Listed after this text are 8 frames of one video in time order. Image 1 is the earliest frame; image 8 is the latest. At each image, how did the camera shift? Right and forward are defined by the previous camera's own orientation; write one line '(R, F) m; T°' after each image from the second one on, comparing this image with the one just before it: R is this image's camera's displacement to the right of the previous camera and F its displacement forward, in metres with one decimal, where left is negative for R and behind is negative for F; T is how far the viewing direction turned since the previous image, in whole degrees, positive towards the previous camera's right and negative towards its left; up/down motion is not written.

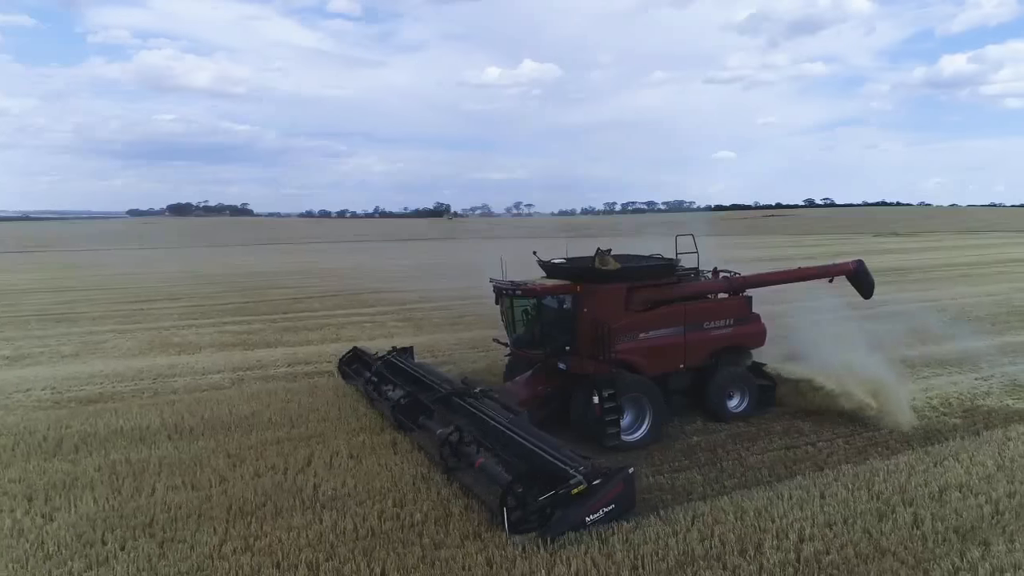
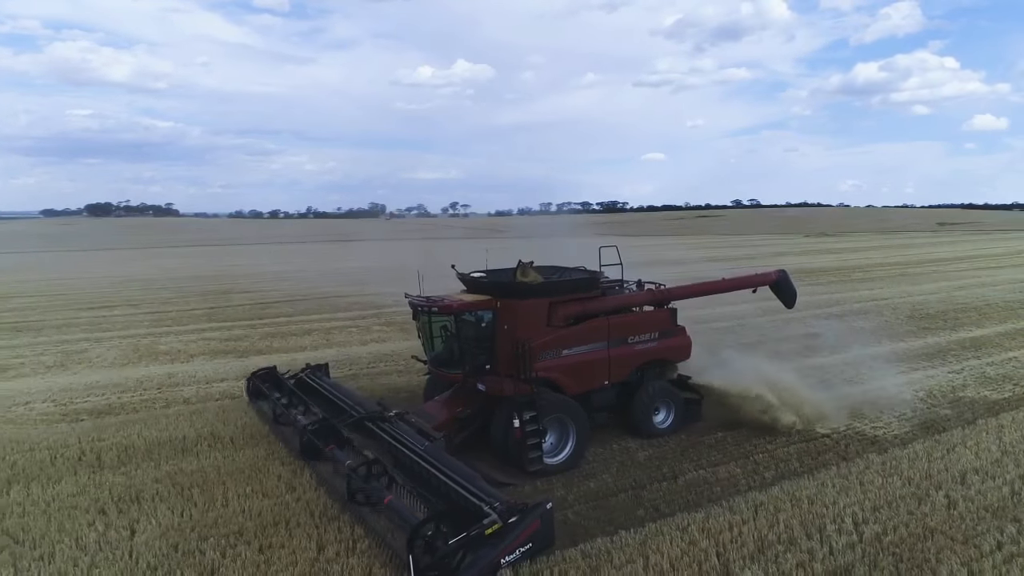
(-1.1, -0.2) m; +5°
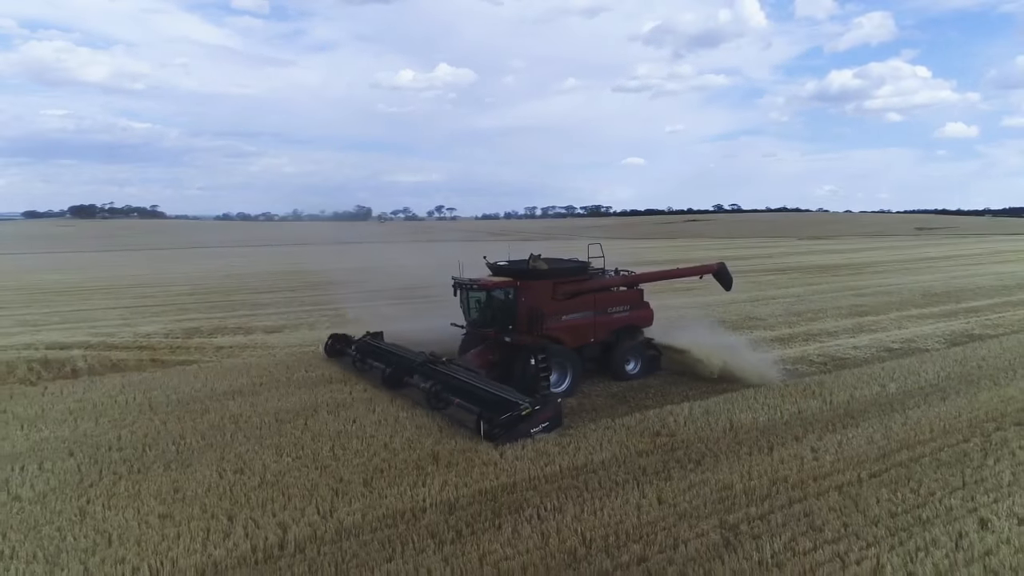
(-0.2, -1.4) m; +2°
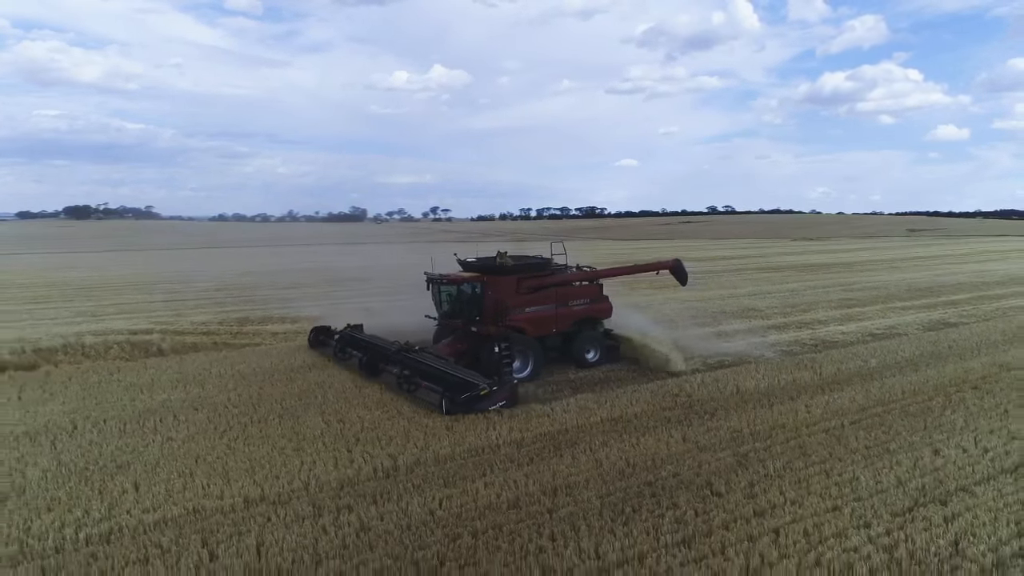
(-0.5, -1.3) m; 0°
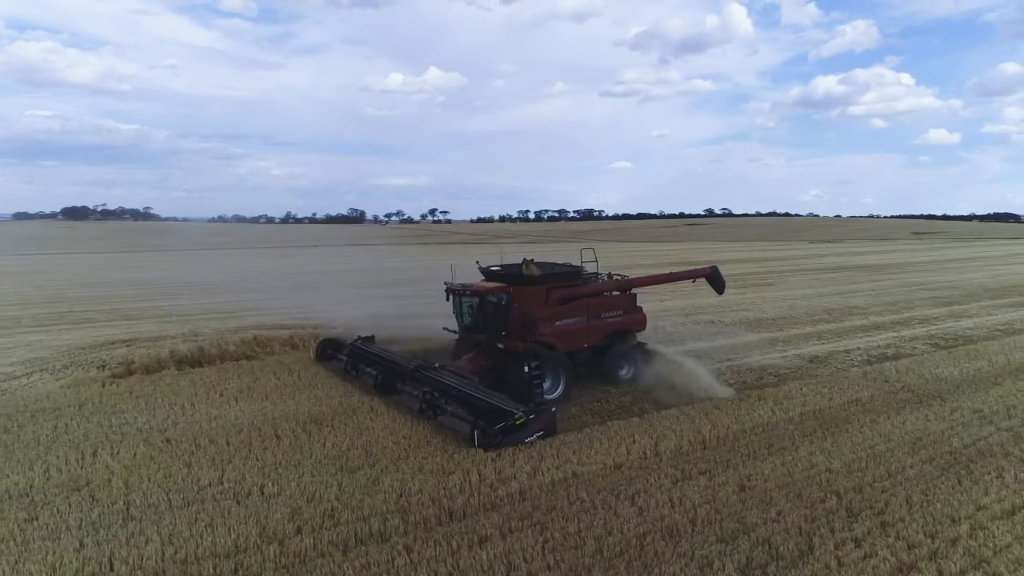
(-0.2, +0.9) m; 0°
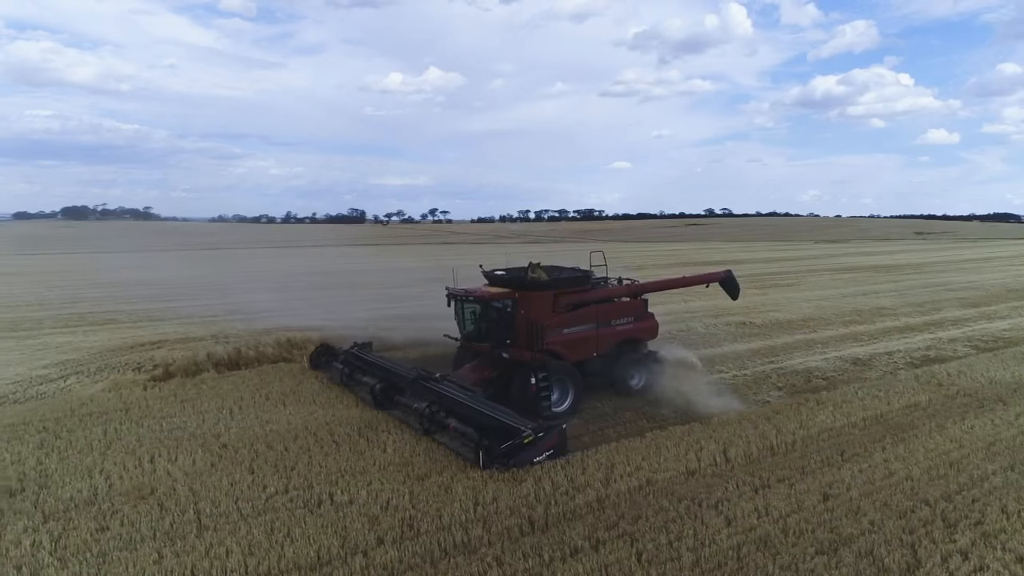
(-0.7, +0.2) m; 0°
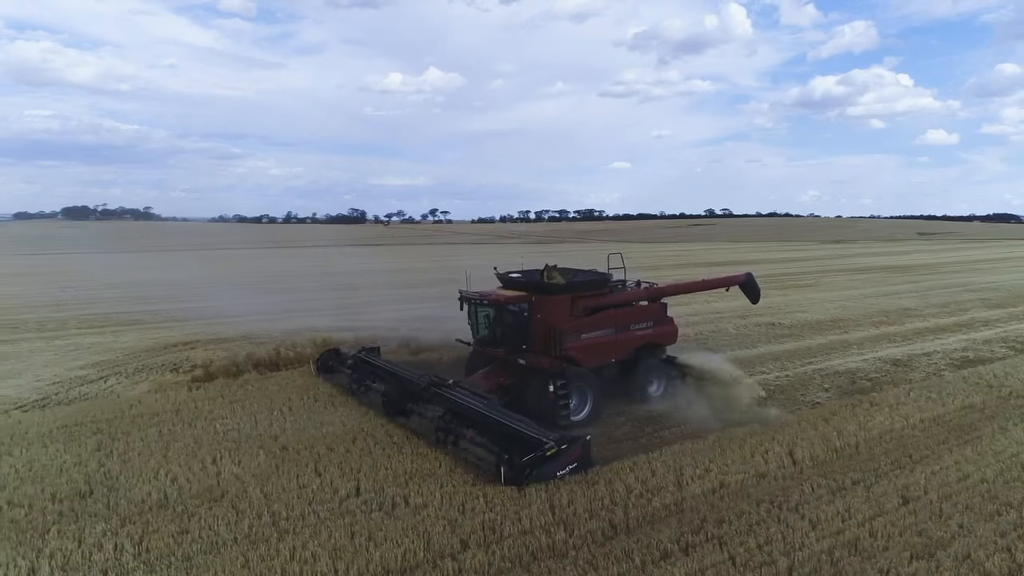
(-0.7, +0.1) m; 0°
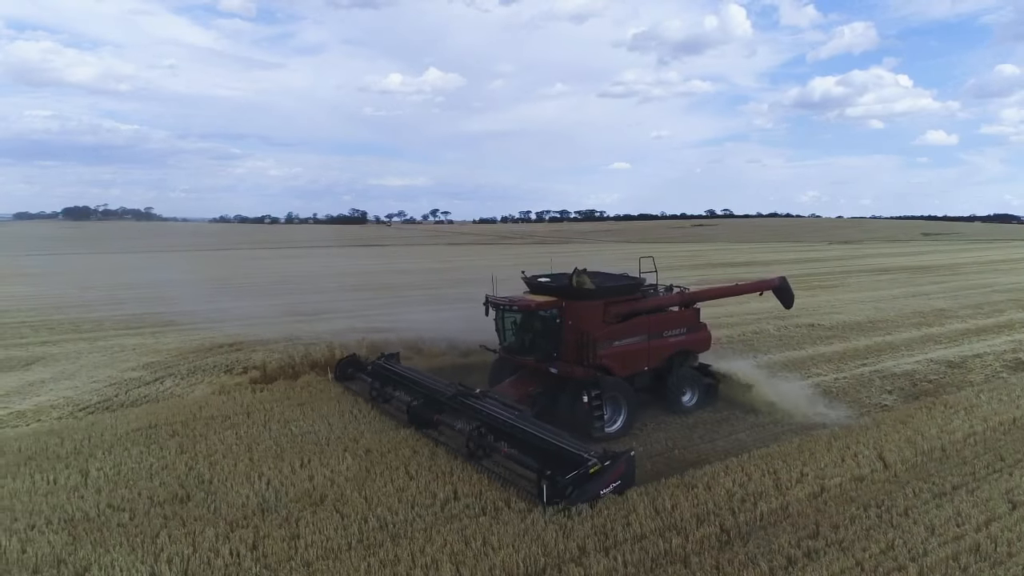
(-0.9, +0.1) m; 0°
